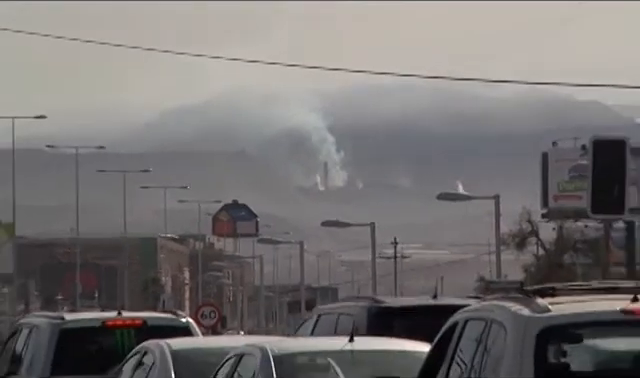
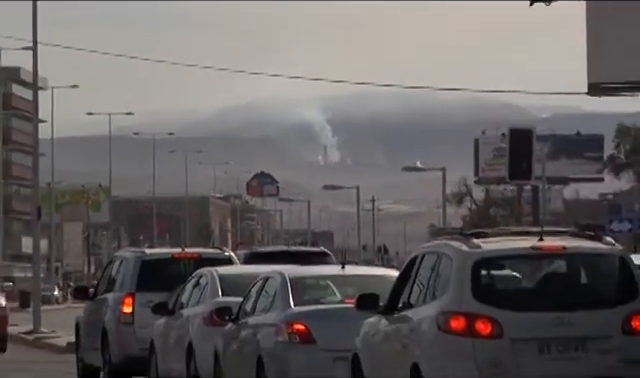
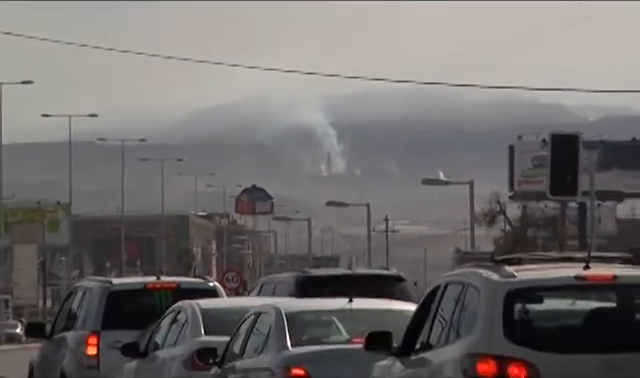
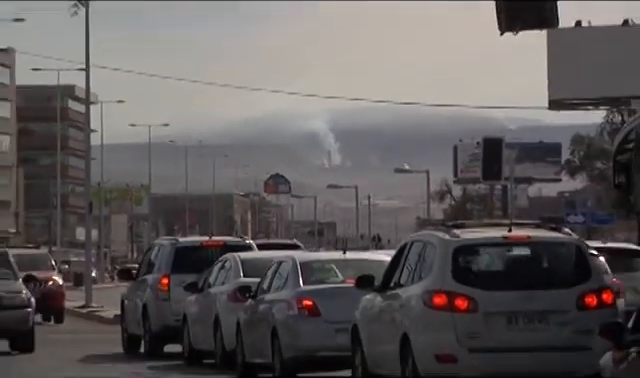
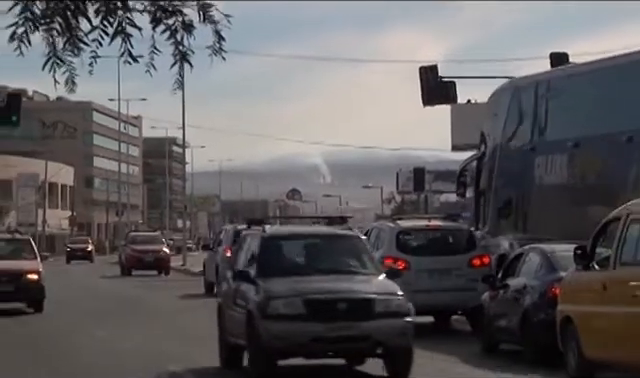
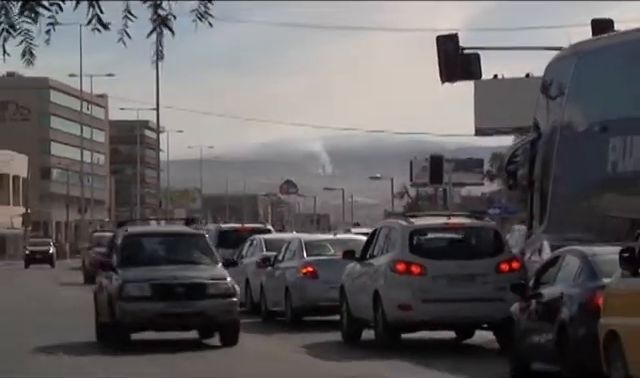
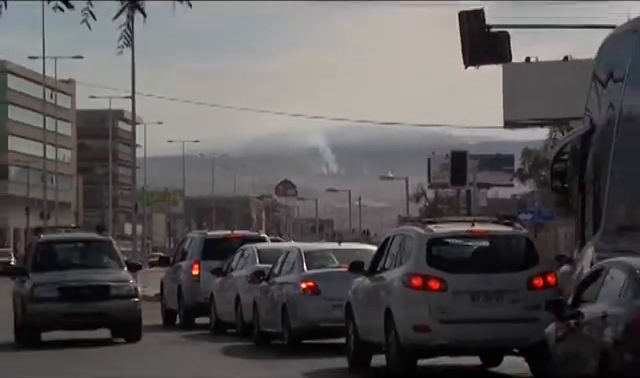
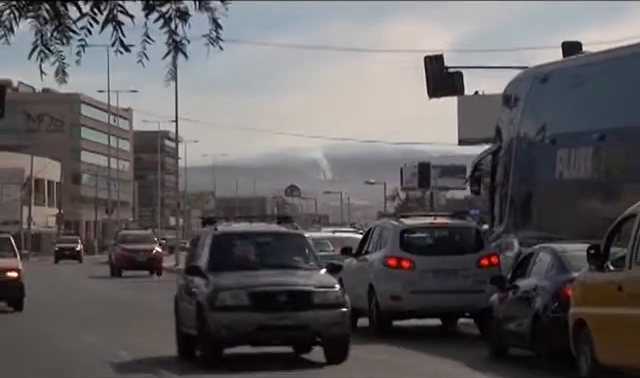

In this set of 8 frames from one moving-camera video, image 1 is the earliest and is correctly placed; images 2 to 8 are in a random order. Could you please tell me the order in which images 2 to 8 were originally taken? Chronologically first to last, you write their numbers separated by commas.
3, 2, 4, 7, 6, 8, 5
